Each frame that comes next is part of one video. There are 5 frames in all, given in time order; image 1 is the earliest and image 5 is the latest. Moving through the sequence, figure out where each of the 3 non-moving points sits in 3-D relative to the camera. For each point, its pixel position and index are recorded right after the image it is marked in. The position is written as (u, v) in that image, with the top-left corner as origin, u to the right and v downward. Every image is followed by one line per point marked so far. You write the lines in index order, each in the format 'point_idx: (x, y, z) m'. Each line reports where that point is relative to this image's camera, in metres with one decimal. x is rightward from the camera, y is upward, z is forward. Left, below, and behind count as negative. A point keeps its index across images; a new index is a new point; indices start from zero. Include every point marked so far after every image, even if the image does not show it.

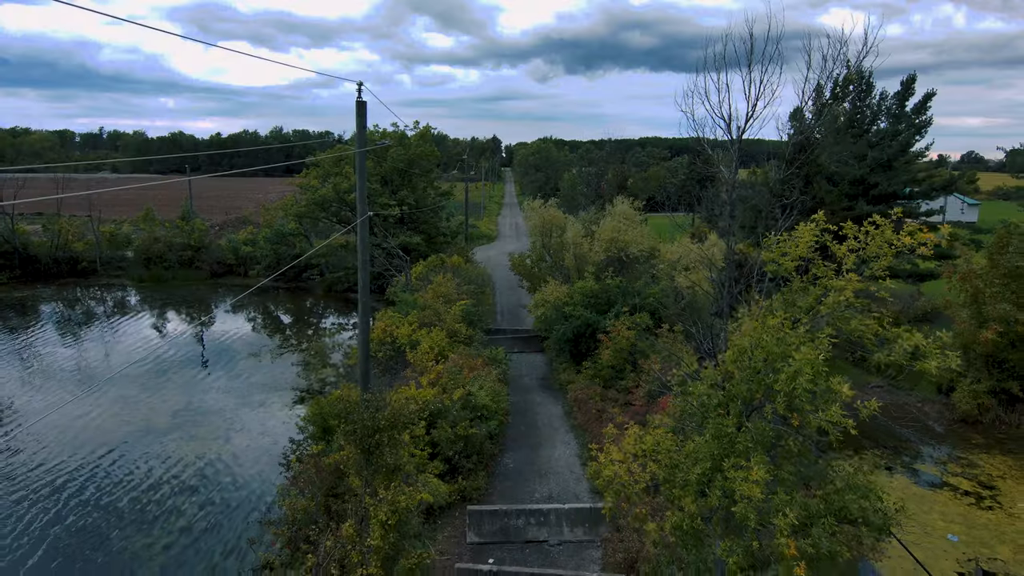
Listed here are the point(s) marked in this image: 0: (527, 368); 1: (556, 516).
0: (+0.4, -2.2, +18.2) m
1: (+0.7, -3.4, +10.1) m
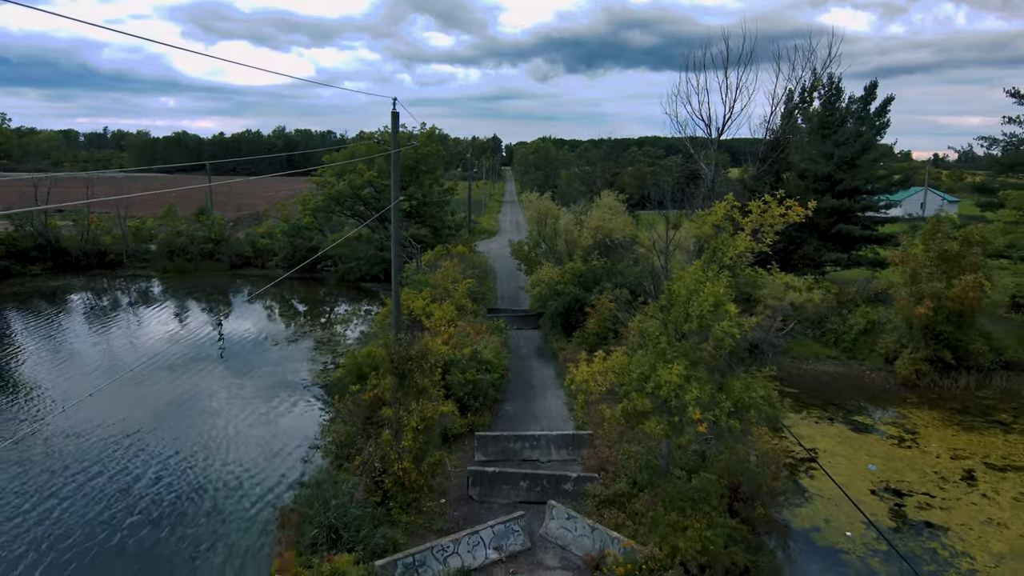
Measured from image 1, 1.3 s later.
0: (+0.4, -1.6, +20.9) m
1: (+0.6, -2.9, +12.8) m
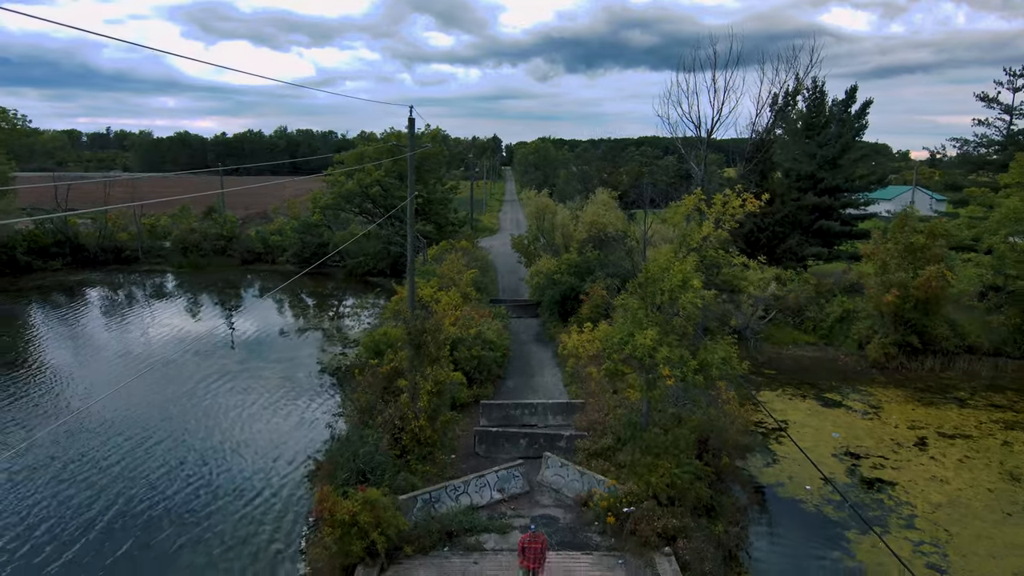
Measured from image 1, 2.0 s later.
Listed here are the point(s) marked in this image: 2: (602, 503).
0: (+0.4, -1.3, +22.6) m
1: (+0.7, -2.5, +14.5) m
2: (+1.4, -3.4, +10.6) m
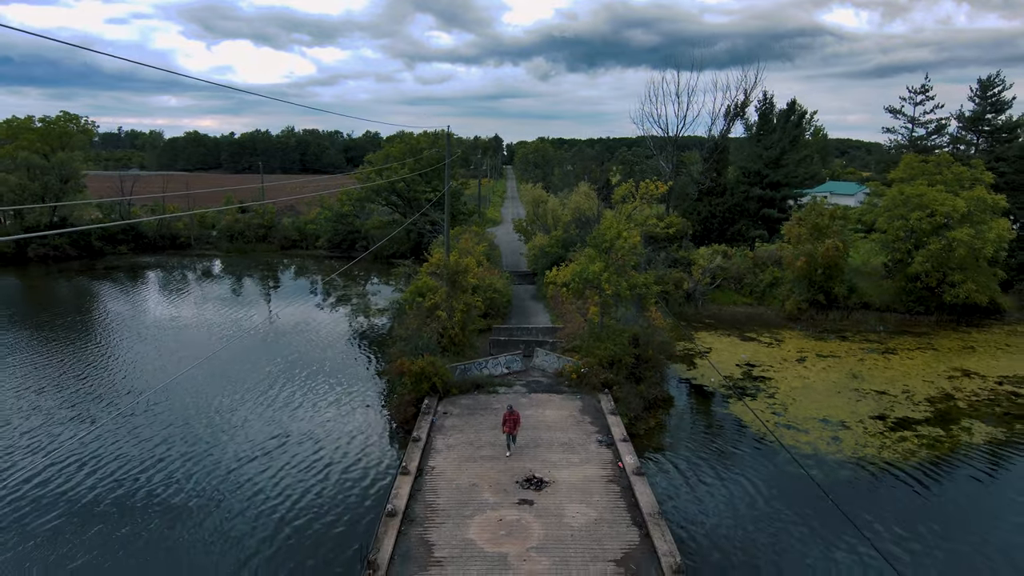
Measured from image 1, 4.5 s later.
0: (+0.5, 0.0, +29.4) m
1: (+0.7, -1.3, +21.3) m
2: (+1.5, -2.1, +17.5) m
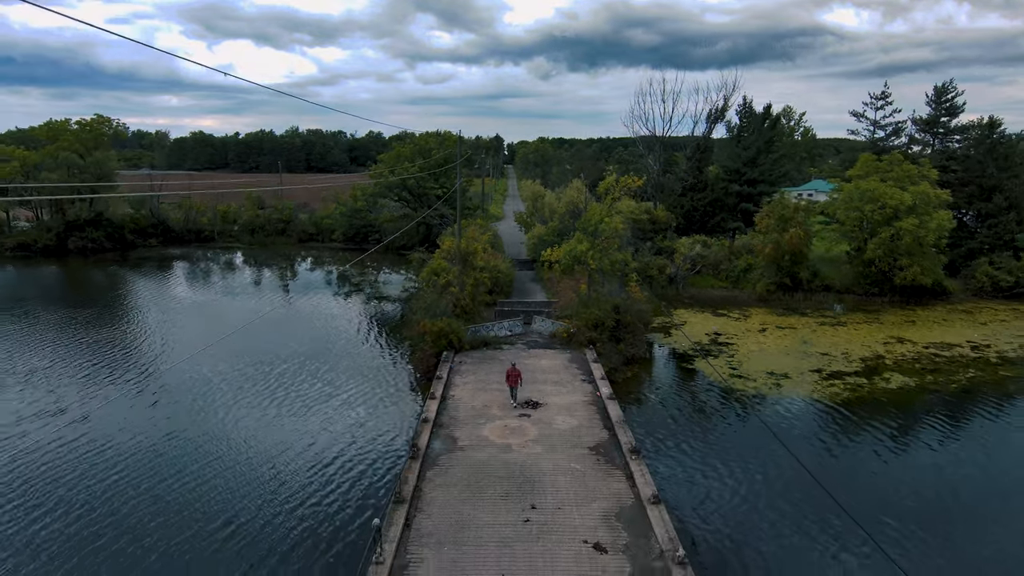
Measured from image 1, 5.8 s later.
0: (+0.6, +0.8, +33.2) m
1: (+0.8, -0.5, +25.1) m
2: (+1.5, -1.4, +21.2) m
